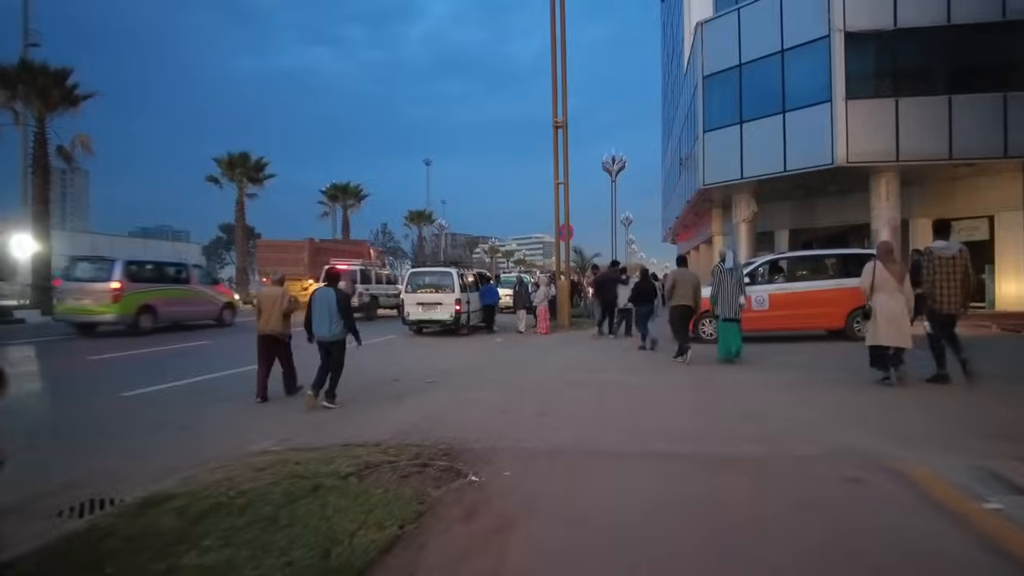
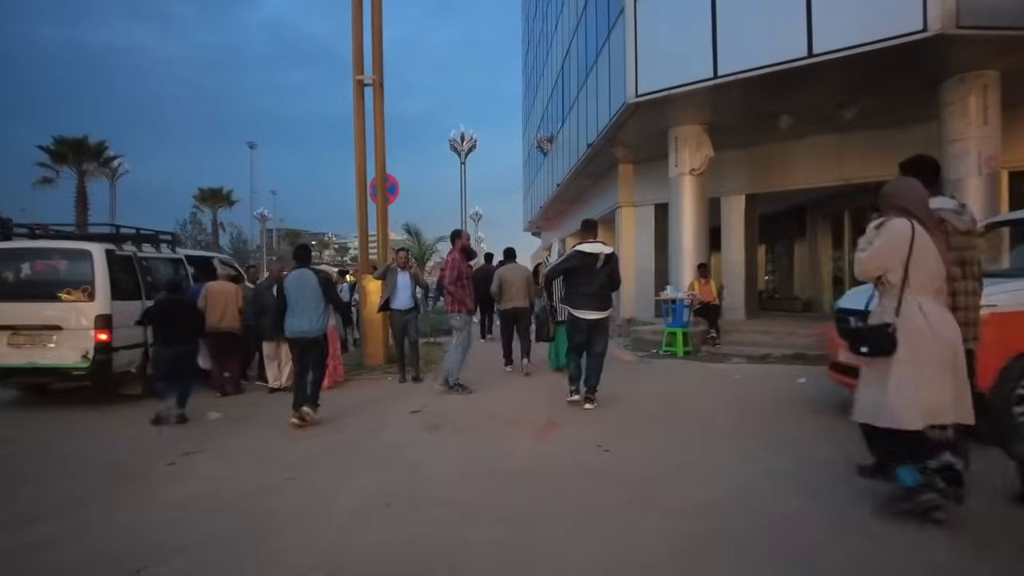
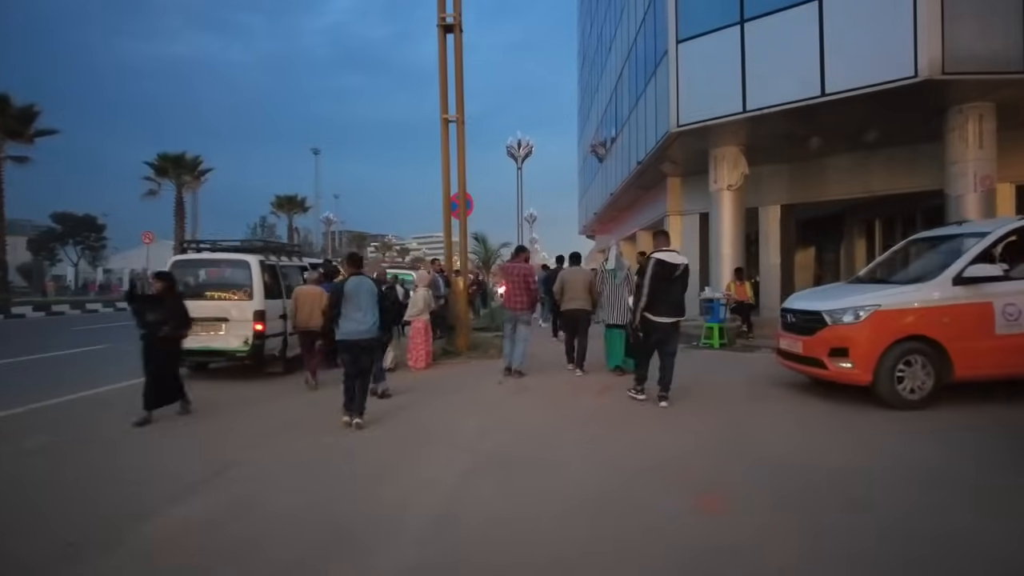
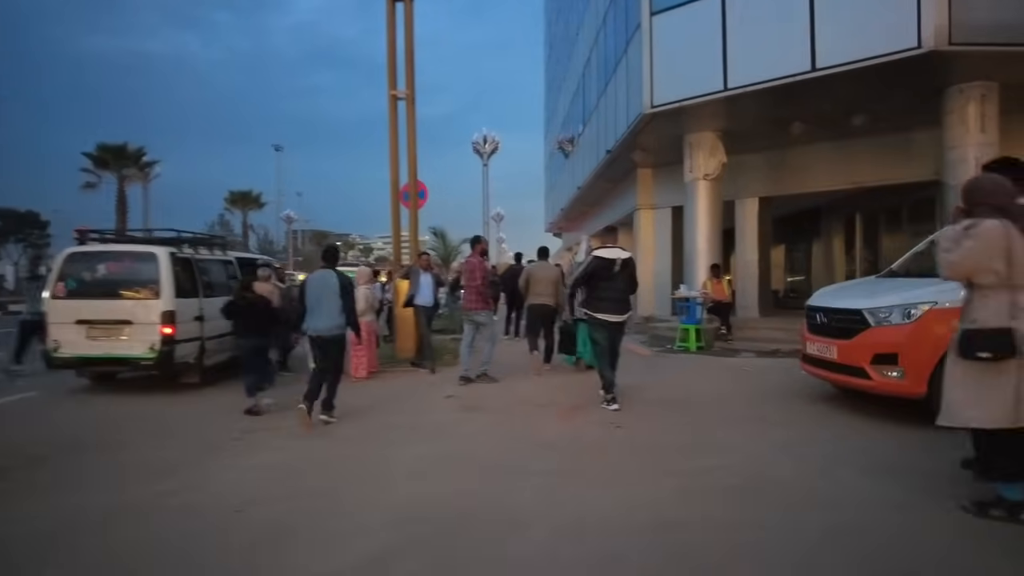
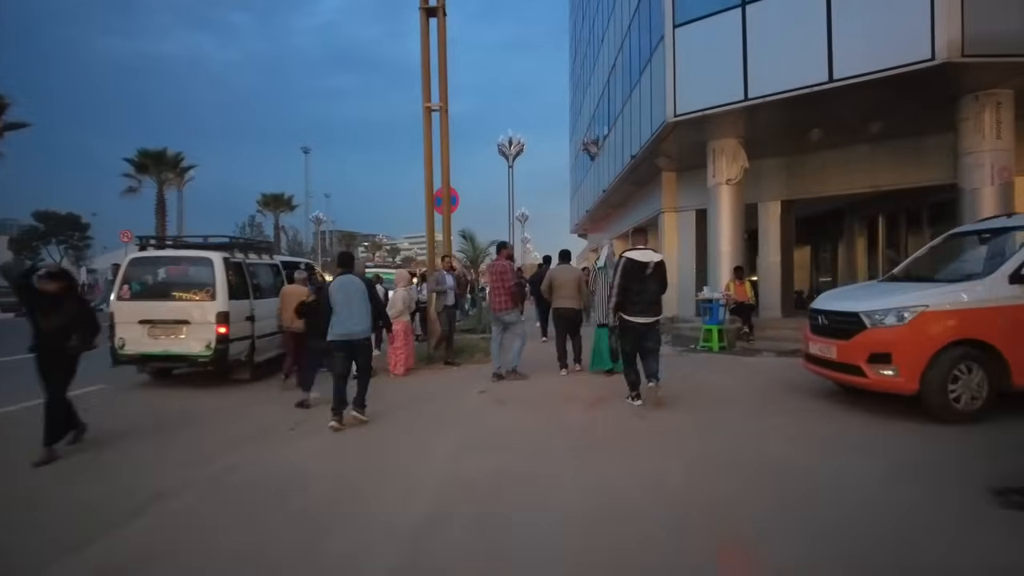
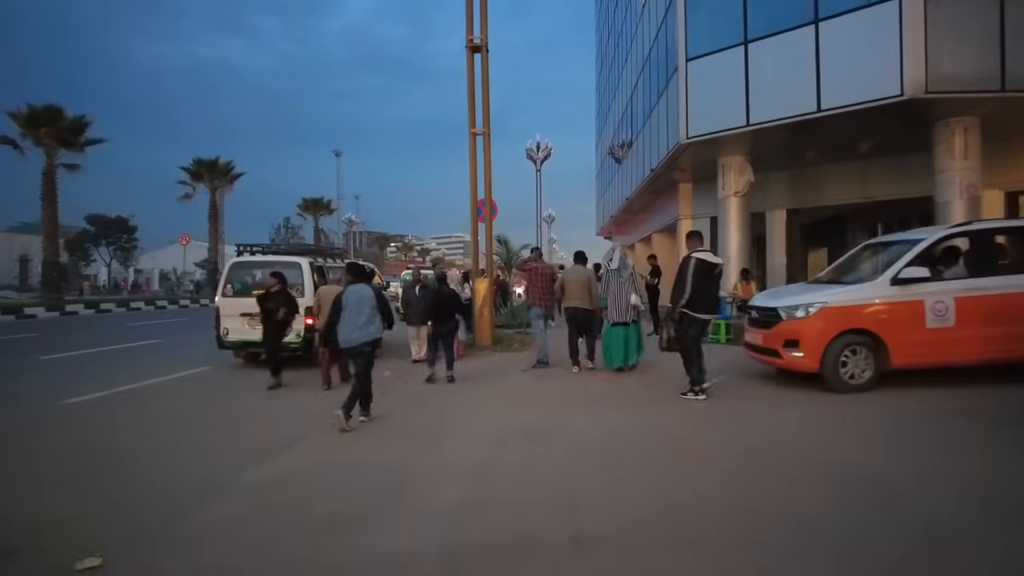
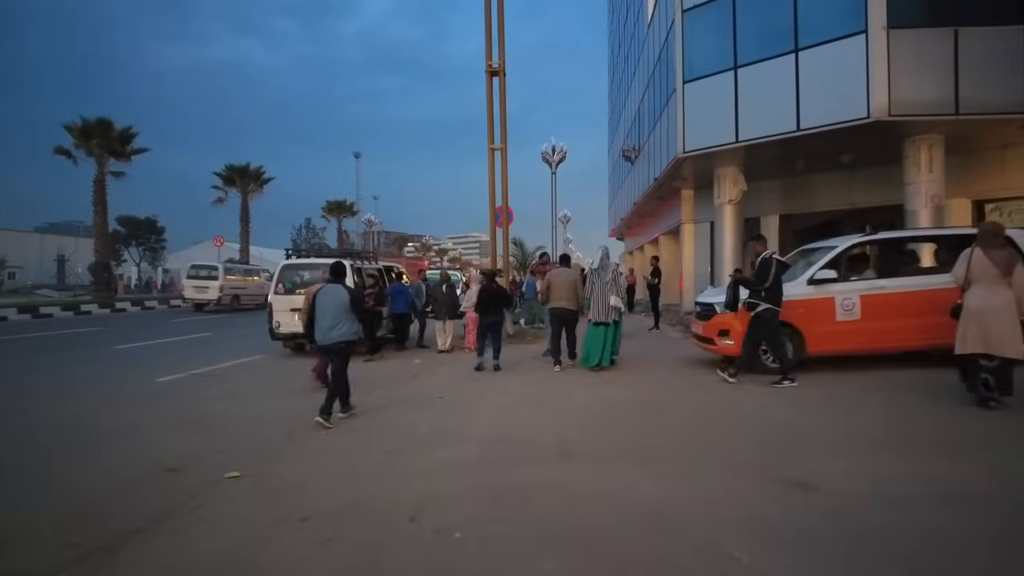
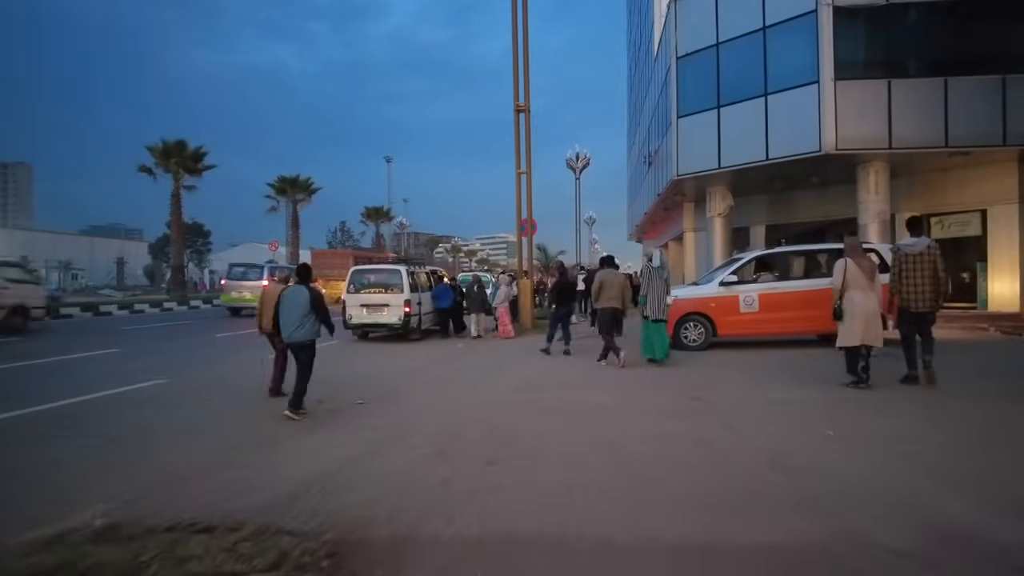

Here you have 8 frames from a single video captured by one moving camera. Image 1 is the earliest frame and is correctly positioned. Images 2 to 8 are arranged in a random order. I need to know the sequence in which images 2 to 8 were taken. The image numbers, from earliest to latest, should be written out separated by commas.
8, 7, 6, 3, 5, 4, 2
